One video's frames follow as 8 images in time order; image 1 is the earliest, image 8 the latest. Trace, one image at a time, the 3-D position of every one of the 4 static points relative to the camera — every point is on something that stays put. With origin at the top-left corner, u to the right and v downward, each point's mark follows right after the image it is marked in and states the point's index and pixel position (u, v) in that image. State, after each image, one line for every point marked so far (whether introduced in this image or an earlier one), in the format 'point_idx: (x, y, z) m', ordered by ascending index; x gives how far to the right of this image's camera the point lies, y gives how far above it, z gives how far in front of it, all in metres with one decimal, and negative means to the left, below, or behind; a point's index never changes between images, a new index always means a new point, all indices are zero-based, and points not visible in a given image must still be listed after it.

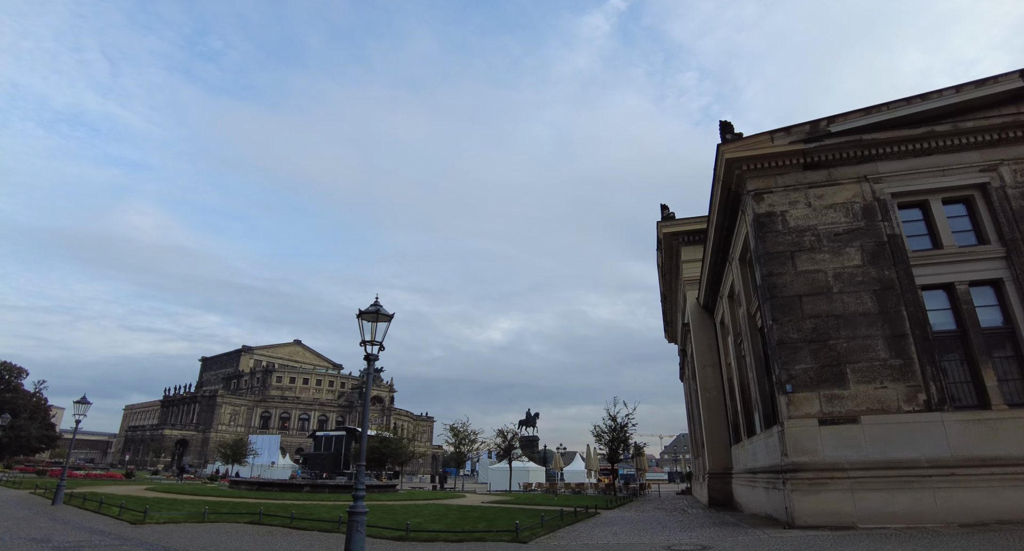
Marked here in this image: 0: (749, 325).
0: (+6.0, -1.2, +14.9) m
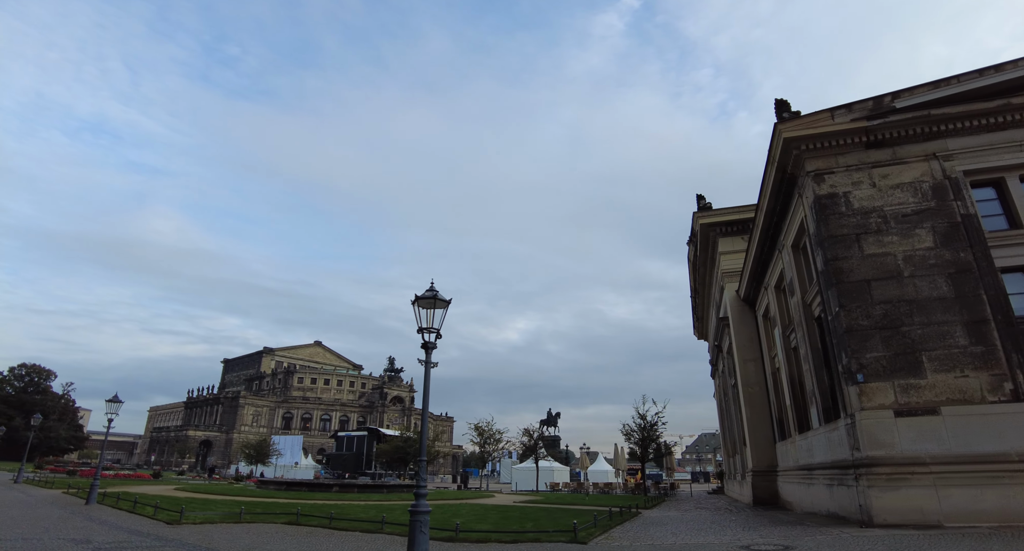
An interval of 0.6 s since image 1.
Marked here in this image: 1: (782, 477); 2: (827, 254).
0: (+7.0, -0.9, +14.2) m
1: (+8.6, -6.4, +19.1) m
2: (+6.1, +0.4, +11.6) m
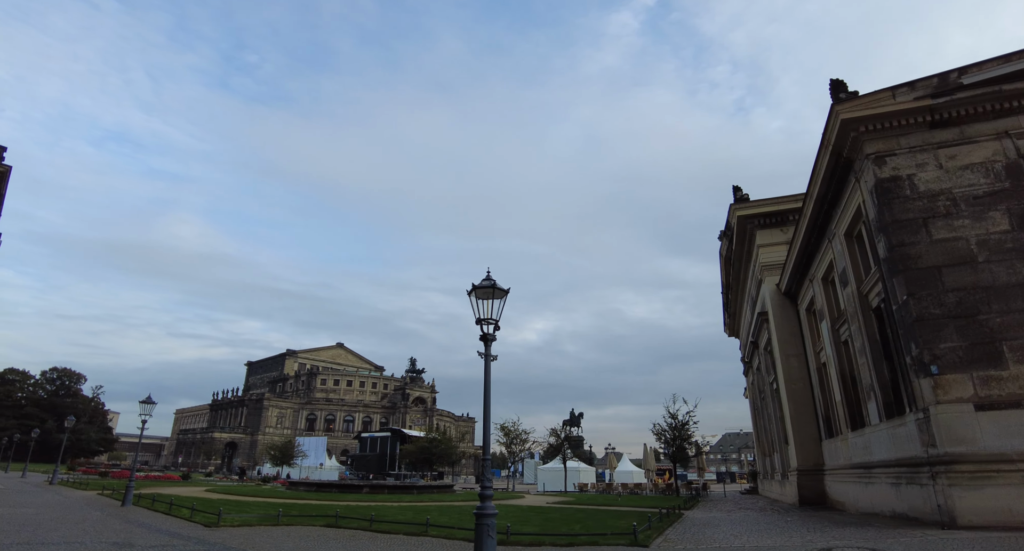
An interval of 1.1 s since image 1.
0: (+8.0, -0.7, +13.6) m
1: (+9.8, -6.2, +18.3) m
2: (+7.0, +0.7, +11.0) m
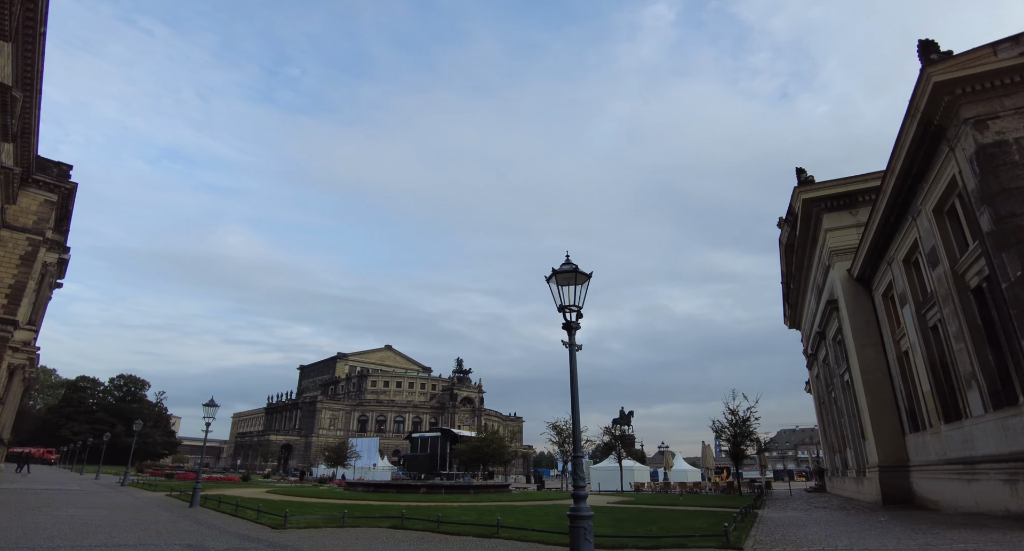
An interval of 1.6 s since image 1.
0: (+9.3, -0.2, +12.4) m
1: (+11.6, -5.6, +17.1) m
2: (+8.1, +1.1, +9.9) m
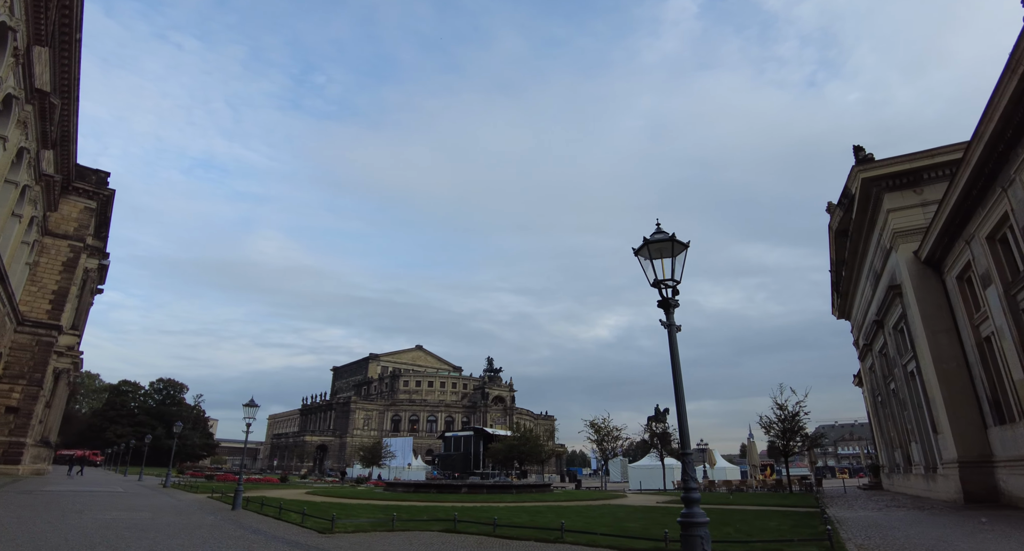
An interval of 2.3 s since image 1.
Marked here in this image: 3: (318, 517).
0: (+10.4, +0.3, +11.2) m
1: (+13.0, -5.1, +15.7) m
2: (+9.0, +1.5, +8.7) m
3: (-4.6, -5.7, +14.2) m
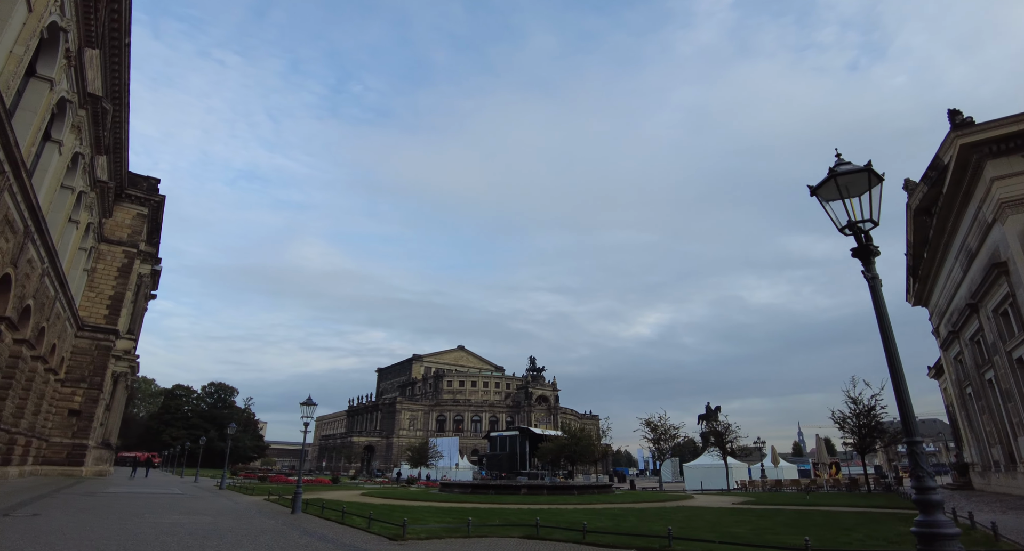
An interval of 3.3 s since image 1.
0: (+11.8, +0.9, +9.3) m
1: (+14.9, -4.3, +13.7) m
2: (+10.3, +2.2, +6.9) m
3: (-2.8, -5.4, +13.2) m
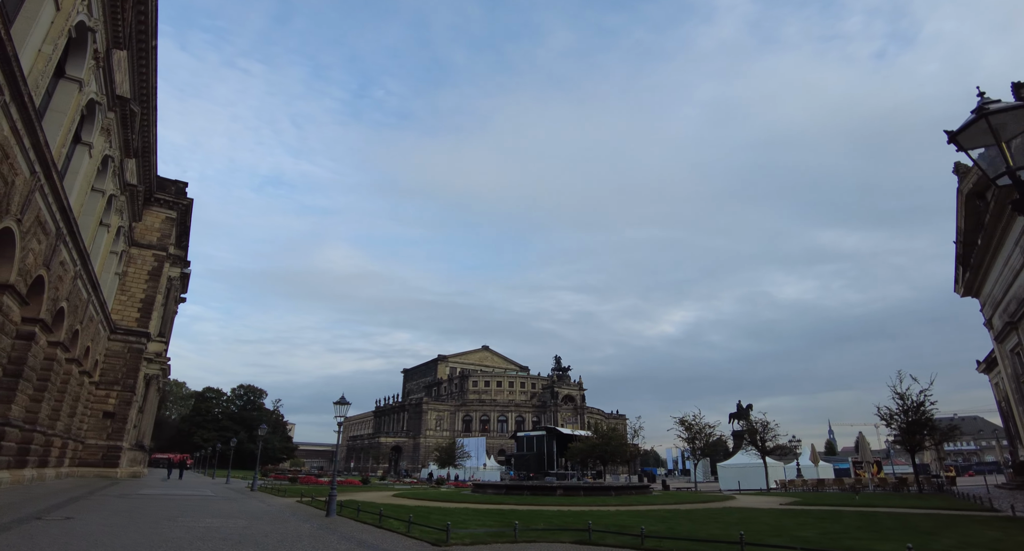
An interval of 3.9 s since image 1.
0: (+12.5, +1.3, +8.2) m
1: (+15.8, -3.9, +12.4) m
2: (+10.9, +2.5, +5.9) m
3: (-1.8, -5.3, +12.6) m
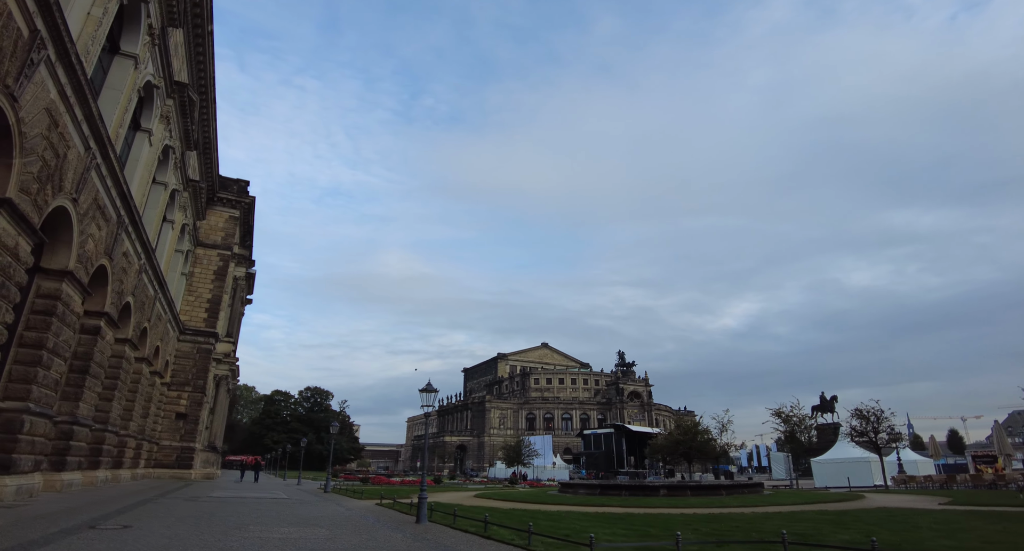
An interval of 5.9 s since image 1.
0: (+14.3, +2.8, +4.3) m
1: (+18.2, -2.3, +8.2) m
2: (+12.4, +3.9, +2.1) m
3: (+0.6, -4.3, +10.0) m
